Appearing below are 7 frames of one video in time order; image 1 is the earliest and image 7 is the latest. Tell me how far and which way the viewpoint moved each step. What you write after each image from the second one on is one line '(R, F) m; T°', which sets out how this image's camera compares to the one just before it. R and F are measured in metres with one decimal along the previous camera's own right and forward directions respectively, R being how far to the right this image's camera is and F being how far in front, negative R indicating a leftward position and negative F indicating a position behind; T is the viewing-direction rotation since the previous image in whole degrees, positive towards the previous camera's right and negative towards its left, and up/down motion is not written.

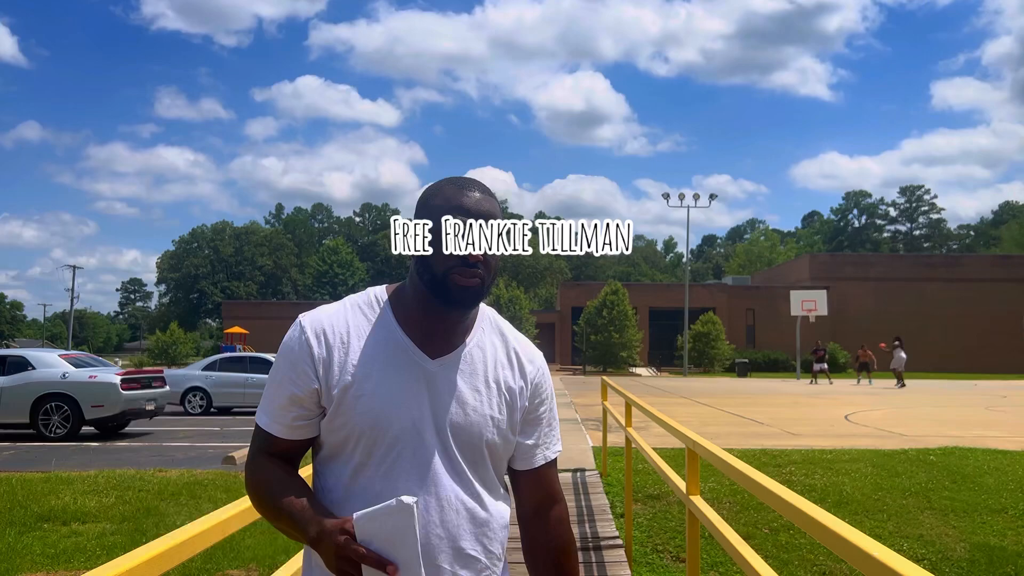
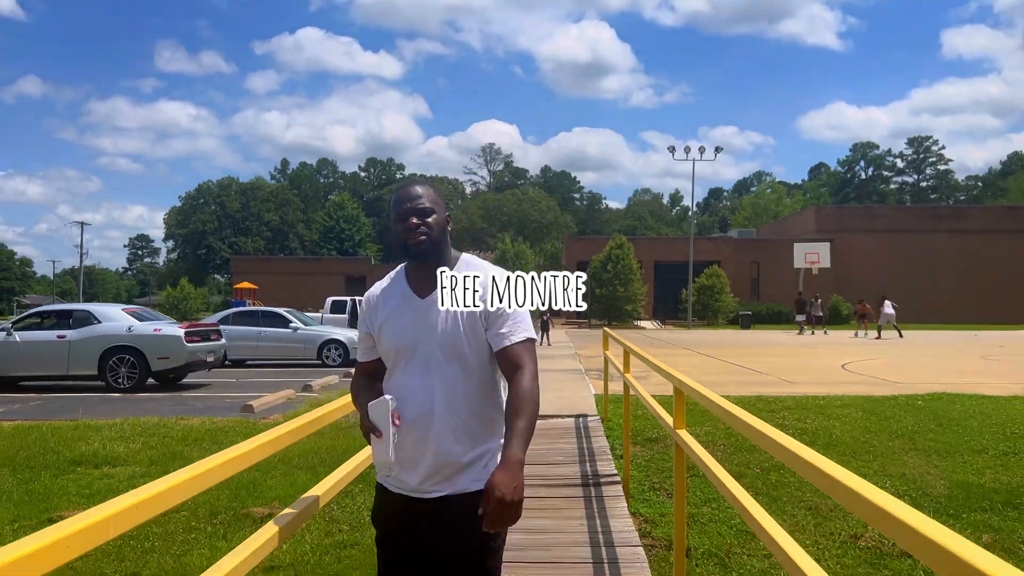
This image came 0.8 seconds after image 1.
(0.0, -0.3) m; 0°
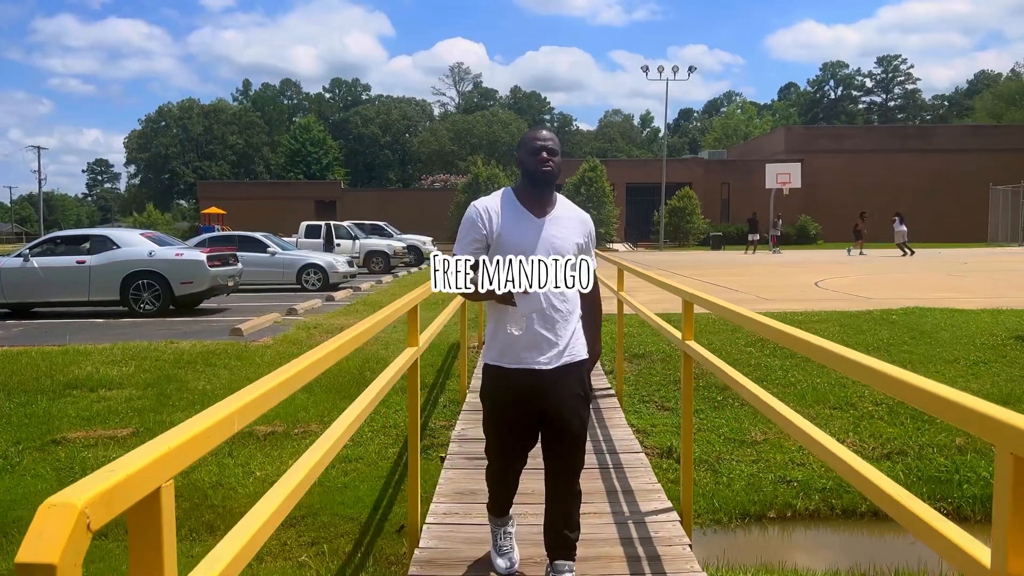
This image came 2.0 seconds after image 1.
(-0.2, -0.1) m; +2°
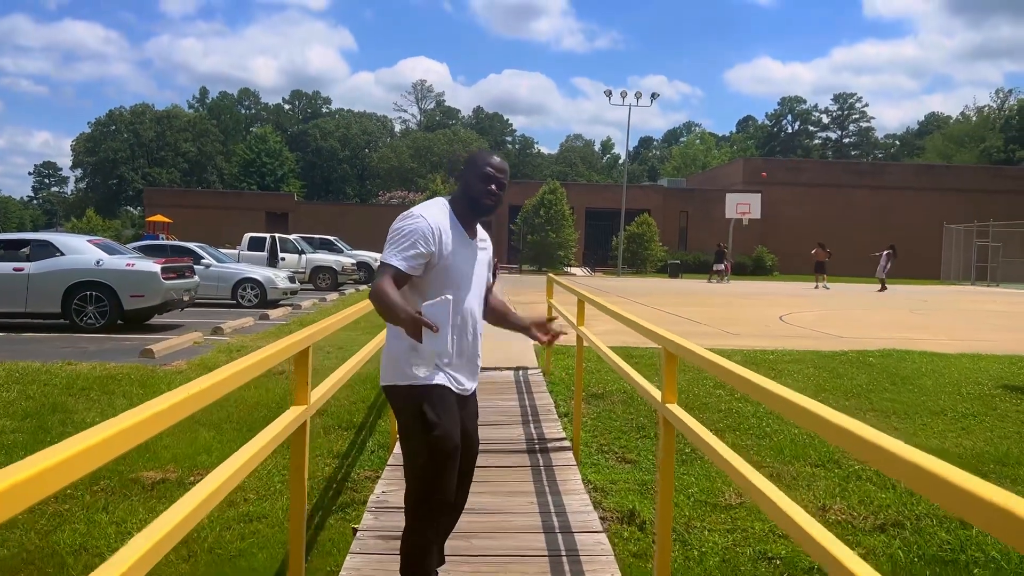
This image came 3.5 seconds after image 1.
(+0.1, +0.8) m; +3°
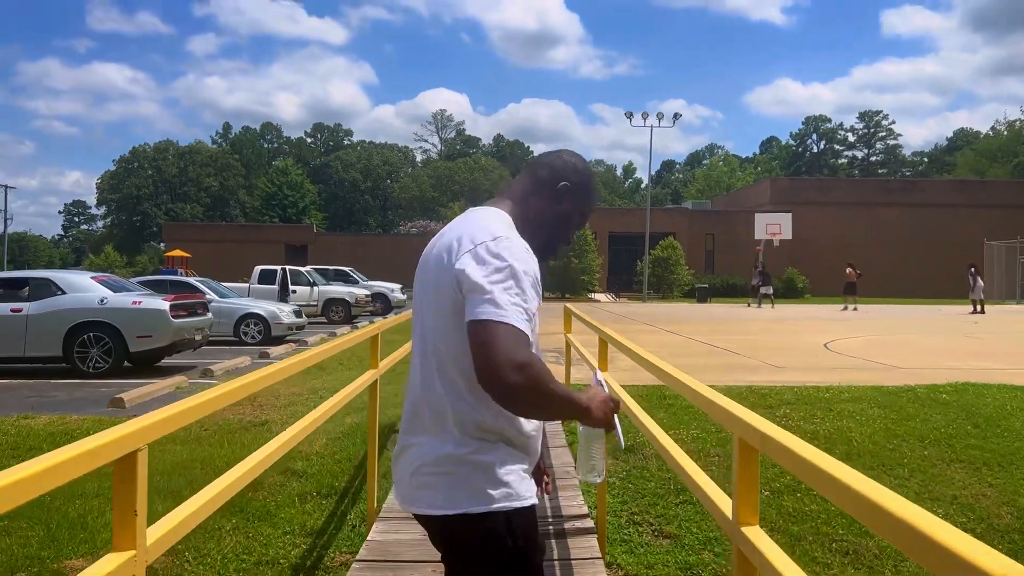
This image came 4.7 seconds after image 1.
(+0.1, +0.9) m; -2°
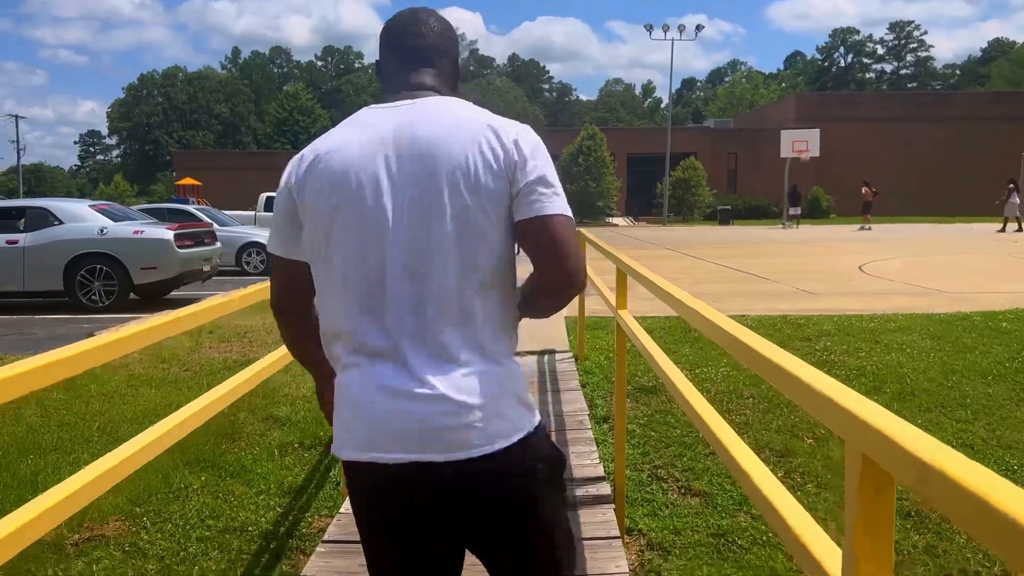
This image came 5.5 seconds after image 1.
(+0.1, +0.7) m; -1°
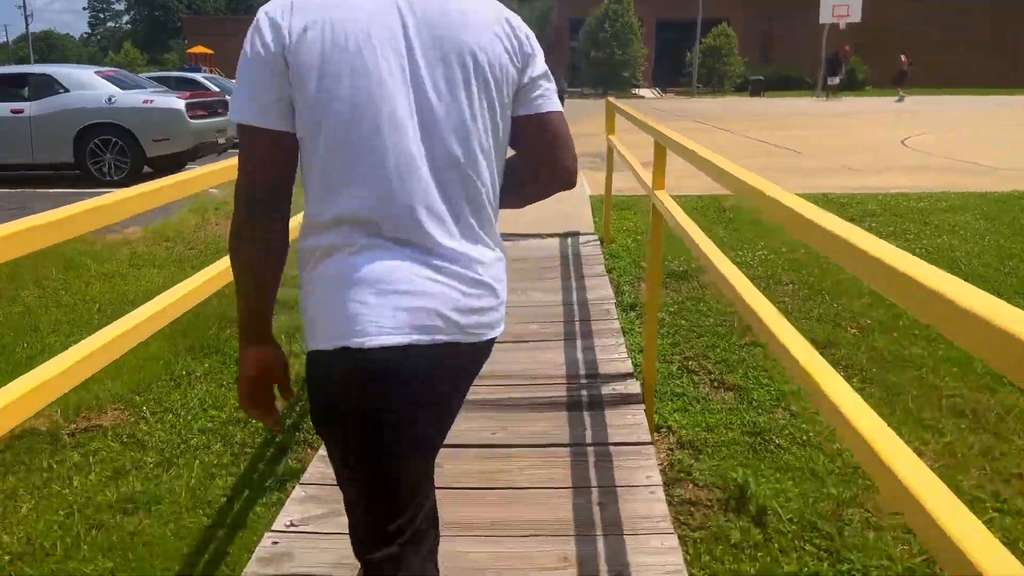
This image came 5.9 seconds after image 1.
(0.0, +0.3) m; -1°
